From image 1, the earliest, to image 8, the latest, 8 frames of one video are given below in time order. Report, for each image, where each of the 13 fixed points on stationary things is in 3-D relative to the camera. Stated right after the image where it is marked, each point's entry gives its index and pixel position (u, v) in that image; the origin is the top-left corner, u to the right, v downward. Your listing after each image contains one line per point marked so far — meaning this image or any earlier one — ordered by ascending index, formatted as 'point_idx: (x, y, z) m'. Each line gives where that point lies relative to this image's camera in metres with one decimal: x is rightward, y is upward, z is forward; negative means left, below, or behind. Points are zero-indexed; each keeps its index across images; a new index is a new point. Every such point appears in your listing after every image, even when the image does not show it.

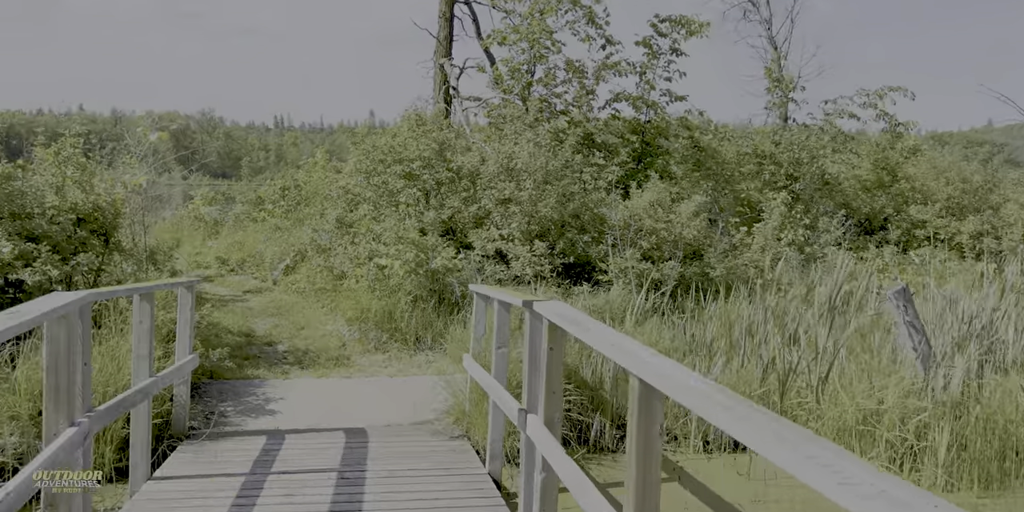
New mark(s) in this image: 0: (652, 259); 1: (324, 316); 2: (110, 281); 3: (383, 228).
0: (+1.3, 0.0, +7.1) m
1: (-1.7, -0.5, +7.0) m
2: (-2.9, -0.2, +5.6) m
3: (-1.1, +0.3, +6.8) m
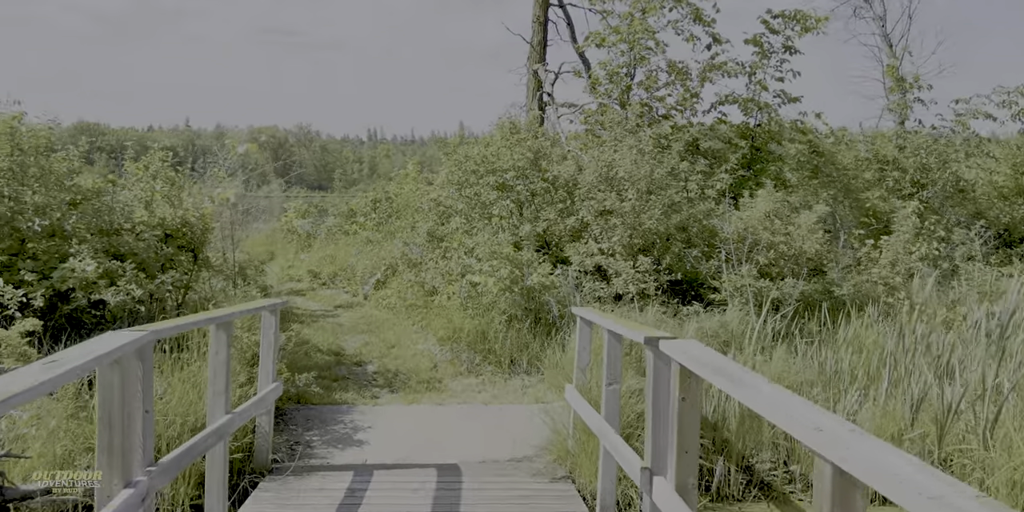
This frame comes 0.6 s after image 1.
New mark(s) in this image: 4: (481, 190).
0: (+2.1, -0.2, +6.4) m
1: (-0.8, -0.7, +6.7) m
2: (-2.2, -0.3, +5.5) m
3: (-0.3, +0.1, +6.5) m
4: (-0.3, +0.6, +7.1) m
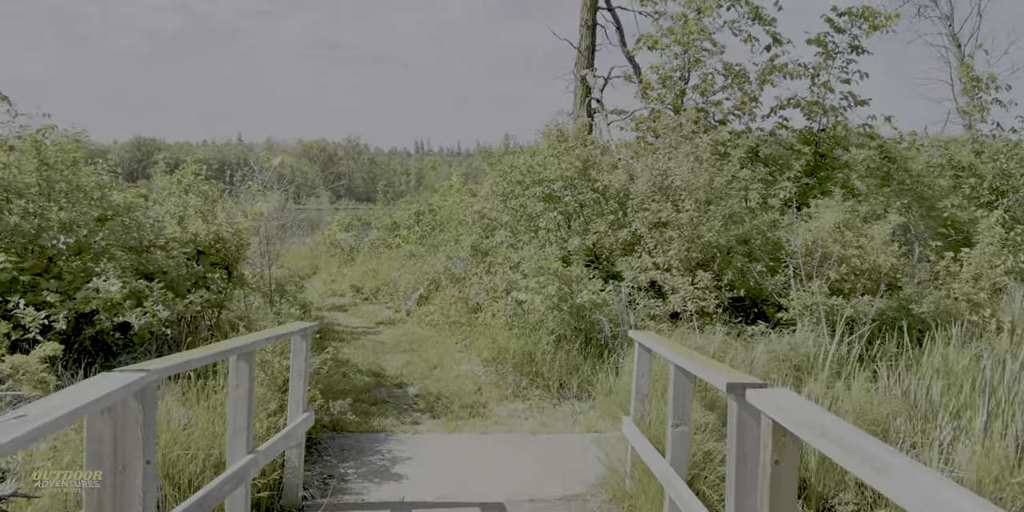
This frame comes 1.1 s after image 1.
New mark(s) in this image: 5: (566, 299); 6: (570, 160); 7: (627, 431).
0: (+2.5, -0.3, +5.9) m
1: (-0.4, -0.8, +6.3) m
2: (-1.9, -0.4, +5.2) m
3: (+0.1, 0.0, +6.1) m
4: (+0.1, +0.5, +6.7) m
5: (+0.4, -0.3, +5.3) m
6: (+0.5, +0.8, +6.6) m
7: (+0.5, -0.8, +3.5) m
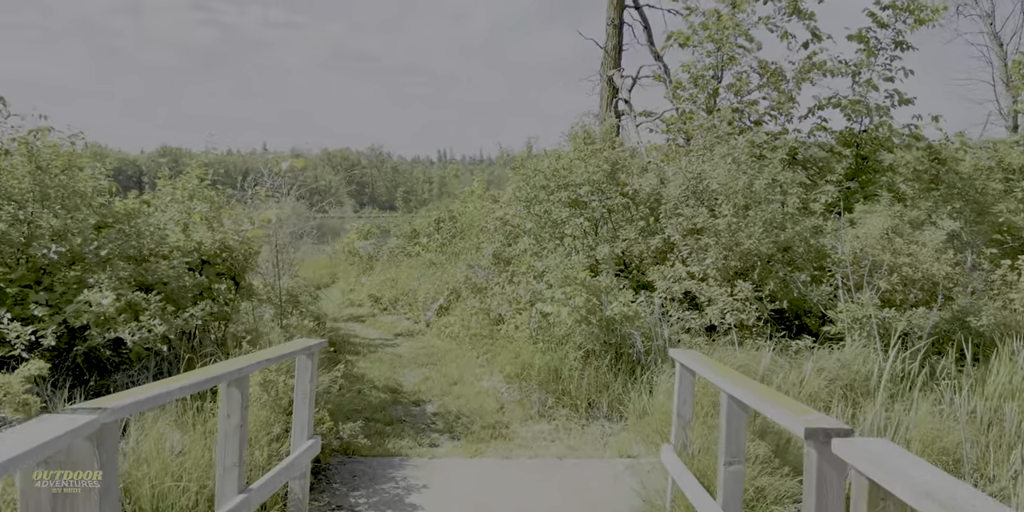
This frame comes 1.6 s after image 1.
0: (+2.6, -0.3, +5.5) m
1: (-0.2, -0.8, +6.0) m
2: (-1.7, -0.5, +4.9) m
3: (+0.3, -0.1, +5.8) m
4: (+0.3, +0.4, +6.4) m
5: (+0.5, -0.3, +4.9) m
6: (+0.7, +0.7, +6.3) m
7: (+0.6, -0.8, +3.2) m
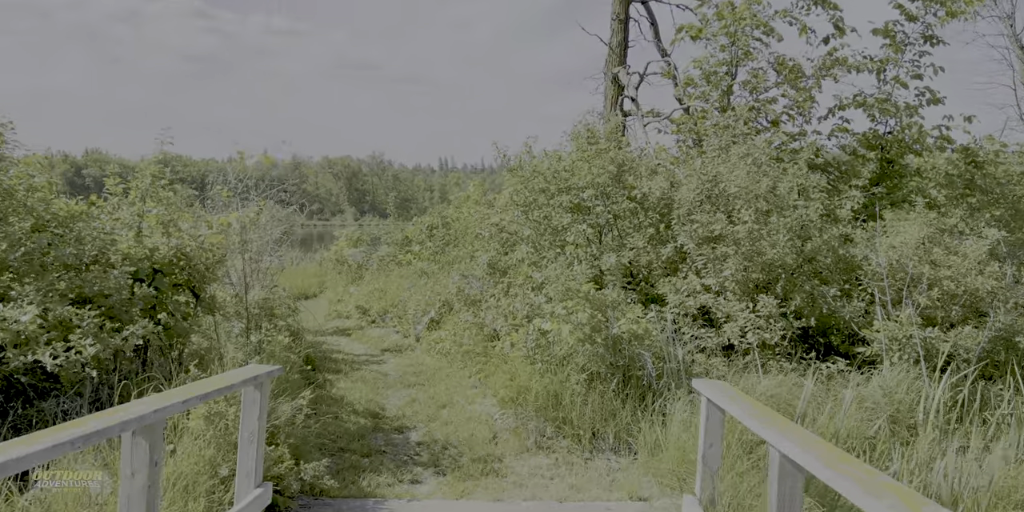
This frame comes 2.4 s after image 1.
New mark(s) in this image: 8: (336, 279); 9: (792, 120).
0: (+2.6, -0.4, +4.9) m
1: (-0.3, -0.9, +5.4) m
2: (-1.7, -0.5, +4.3) m
3: (+0.2, -0.1, +5.2) m
4: (+0.3, +0.3, +5.8) m
5: (+0.5, -0.4, +4.4) m
6: (+0.6, +0.7, +5.7) m
7: (+0.6, -0.9, +2.6) m
8: (-2.3, -0.3, +10.1) m
9: (+2.4, +1.1, +6.7) m
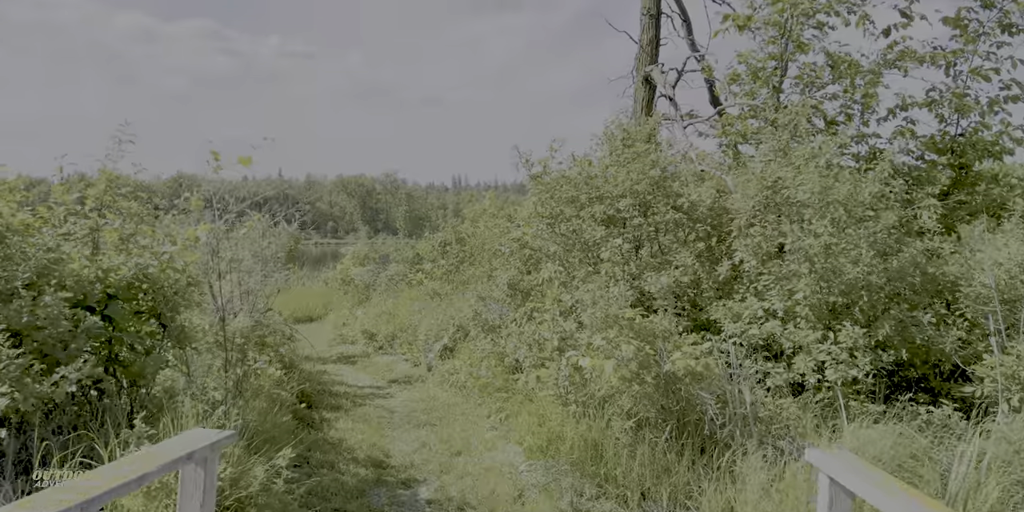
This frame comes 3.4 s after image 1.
0: (+2.7, -0.5, +4.1) m
1: (-0.1, -1.0, +4.6) m
2: (-1.6, -0.6, +3.6) m
3: (+0.4, -0.2, +4.4) m
4: (+0.5, +0.2, +5.1) m
5: (+0.6, -0.5, +3.6) m
6: (+0.8, +0.5, +5.0) m
7: (+0.7, -0.9, +1.8) m
8: (-2.0, -0.5, +9.4) m
9: (+2.6, +1.0, +5.9) m
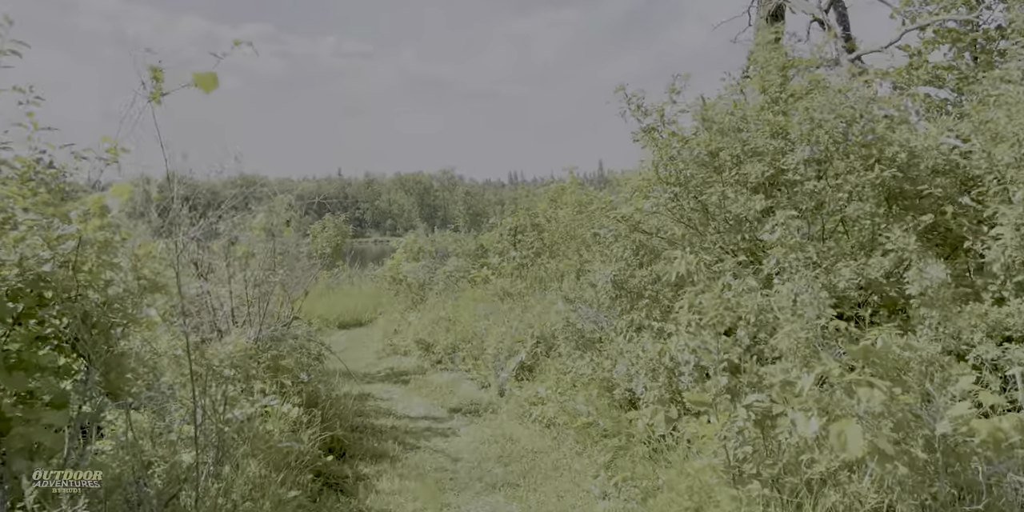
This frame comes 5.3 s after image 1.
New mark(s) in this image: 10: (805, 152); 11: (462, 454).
0: (+3.2, -0.4, +2.4) m
1: (+0.4, -1.0, +3.1) m
2: (-1.2, -0.6, +2.2) m
3: (+0.8, -0.2, +2.8) m
4: (+0.9, +0.3, +3.5) m
5: (+1.0, -0.4, +2.0) m
6: (+1.3, +0.6, +3.3) m
7: (+1.0, -0.9, +0.2) m
8: (-1.2, -0.5, +8.0) m
9: (+3.1, +1.1, +4.2) m
10: (+1.2, +0.4, +3.3) m
11: (-0.3, -1.0, +4.0) m
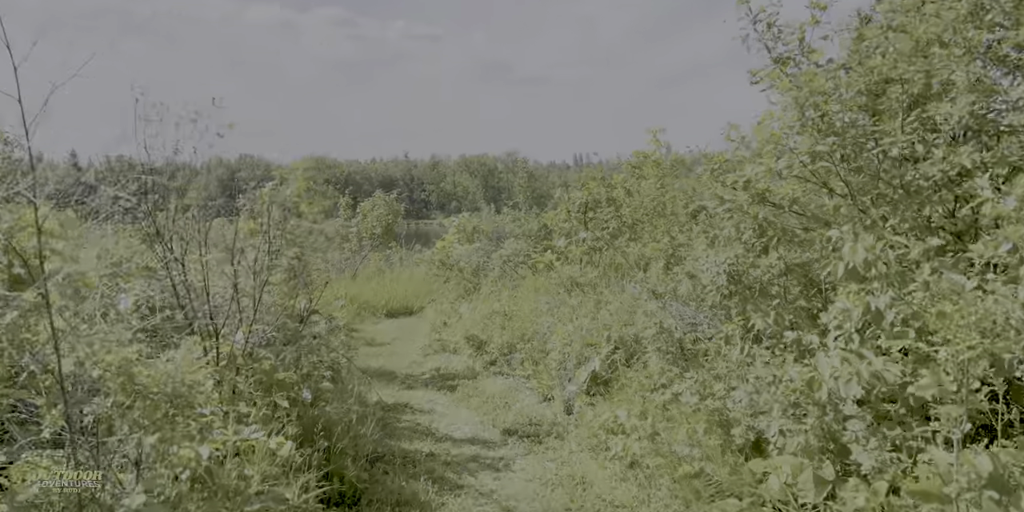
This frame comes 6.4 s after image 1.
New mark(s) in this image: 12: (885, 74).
0: (+3.3, -0.4, +1.1) m
1: (+0.6, -0.9, +2.0) m
2: (-1.1, -0.5, +1.2) m
3: (+1.0, -0.1, +1.7) m
4: (+1.2, +0.3, +2.3) m
5: (+1.1, -0.4, +0.9) m
6: (+1.5, +0.7, +2.2) m
7: (+0.9, -0.9, -0.9) m
8: (-0.6, -0.3, +7.0) m
9: (+3.4, +1.2, +2.9) m
10: (+1.4, +0.5, +2.1) m
11: (0.0, -0.9, +3.0) m
12: (+1.2, +0.6, +2.5) m
